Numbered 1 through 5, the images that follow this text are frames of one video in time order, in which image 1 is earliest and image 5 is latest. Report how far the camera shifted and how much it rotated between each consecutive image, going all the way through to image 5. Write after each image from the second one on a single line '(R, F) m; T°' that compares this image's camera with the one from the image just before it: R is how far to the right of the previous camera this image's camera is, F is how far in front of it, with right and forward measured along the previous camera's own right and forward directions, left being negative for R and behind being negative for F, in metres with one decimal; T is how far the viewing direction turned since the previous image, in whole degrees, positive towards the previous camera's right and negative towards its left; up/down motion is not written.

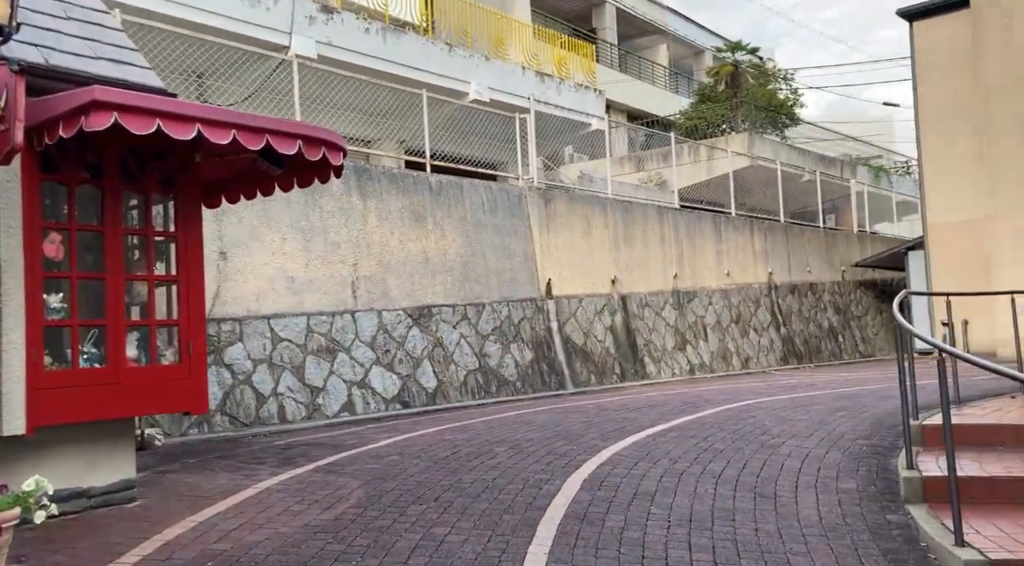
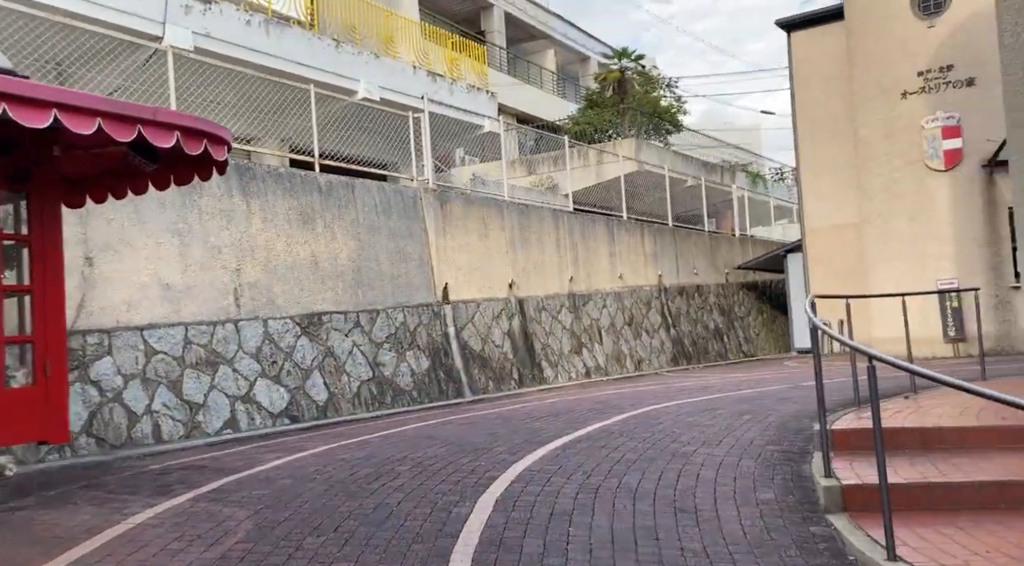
(-0.1, +0.4) m; +8°
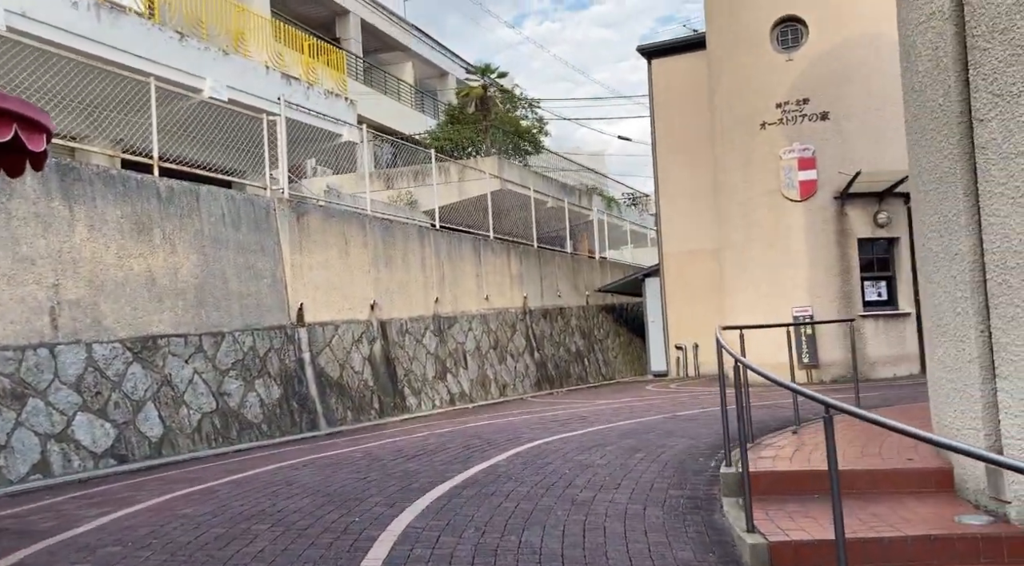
(-0.3, +0.8) m; +10°
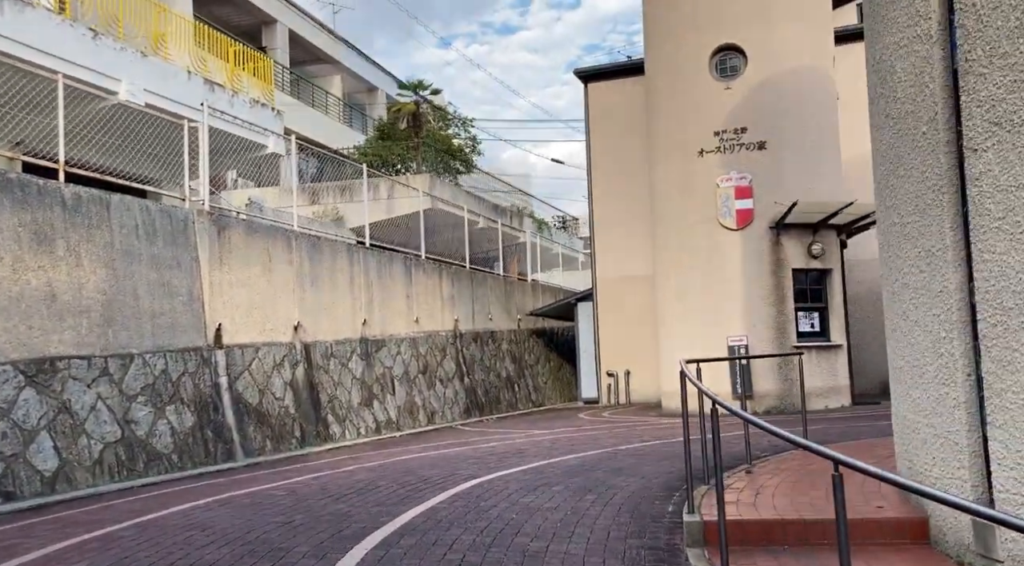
(-0.2, +0.6) m; +5°
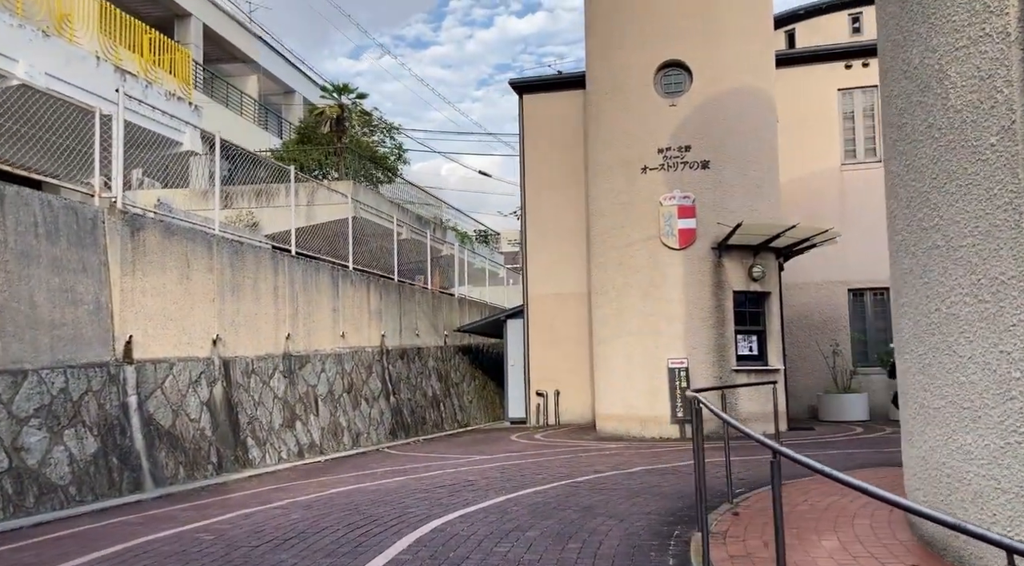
(-0.5, +0.8) m; +6°
